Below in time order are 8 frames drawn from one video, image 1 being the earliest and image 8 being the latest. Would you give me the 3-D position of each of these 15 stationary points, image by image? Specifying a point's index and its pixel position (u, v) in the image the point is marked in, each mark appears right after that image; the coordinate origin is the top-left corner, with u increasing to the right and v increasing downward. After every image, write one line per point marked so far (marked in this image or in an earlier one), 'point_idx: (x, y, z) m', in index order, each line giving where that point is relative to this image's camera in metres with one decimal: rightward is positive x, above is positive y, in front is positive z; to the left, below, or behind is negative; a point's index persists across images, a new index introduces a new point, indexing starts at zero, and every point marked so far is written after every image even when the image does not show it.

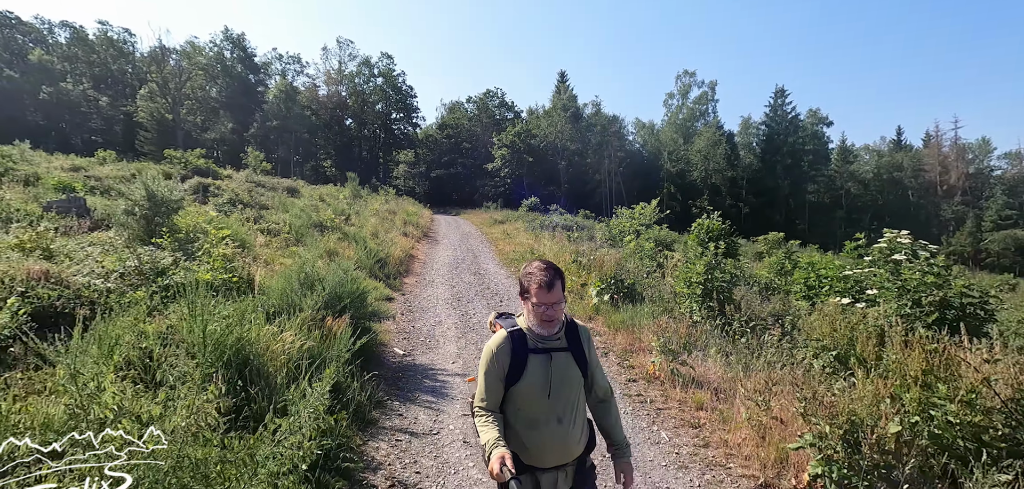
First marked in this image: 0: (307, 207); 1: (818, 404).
0: (-7.3, +1.4, +17.2) m
1: (+2.6, -1.5, +3.9) m
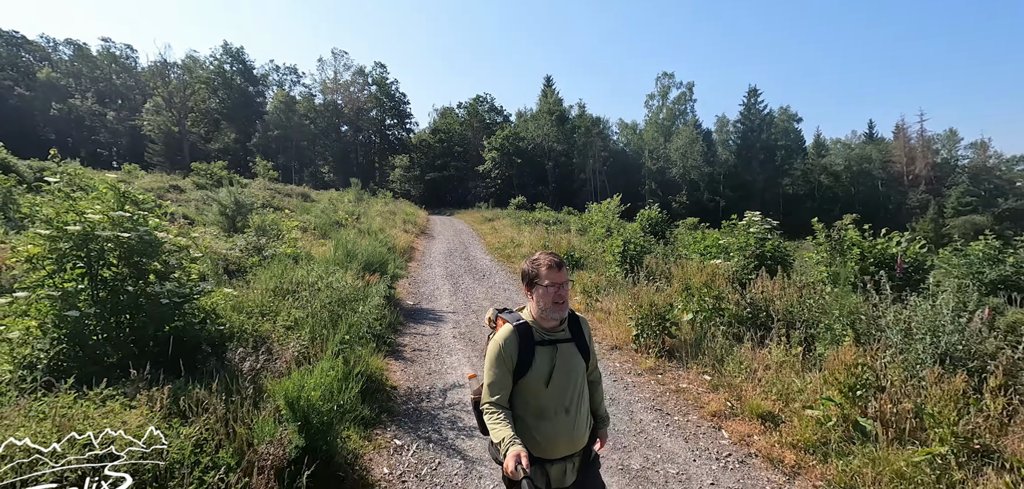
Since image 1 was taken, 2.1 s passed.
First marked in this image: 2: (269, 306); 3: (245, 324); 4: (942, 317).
0: (-8.0, +1.5, +20.7) m
1: (+2.1, -1.0, +7.4) m
2: (-3.1, -0.8, +6.5) m
3: (-3.1, -0.9, +5.7) m
4: (+4.5, -0.8, +5.2) m
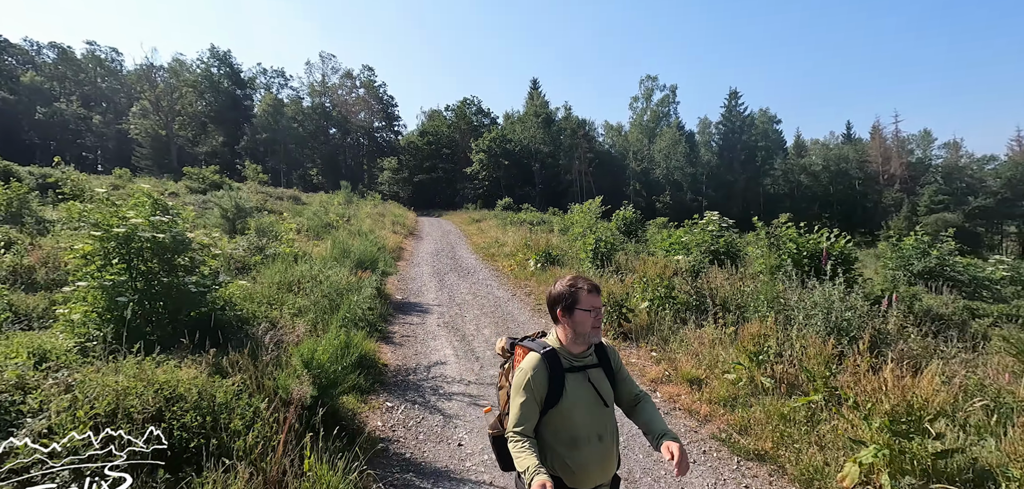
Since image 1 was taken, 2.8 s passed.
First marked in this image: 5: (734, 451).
0: (-8.7, +1.5, +21.5) m
1: (+1.7, -1.0, +8.5) m
2: (-3.5, -0.7, +7.4) m
3: (-3.4, -0.9, +6.7) m
4: (+4.1, -0.7, +6.3) m
5: (+2.1, -1.9, +4.5) m
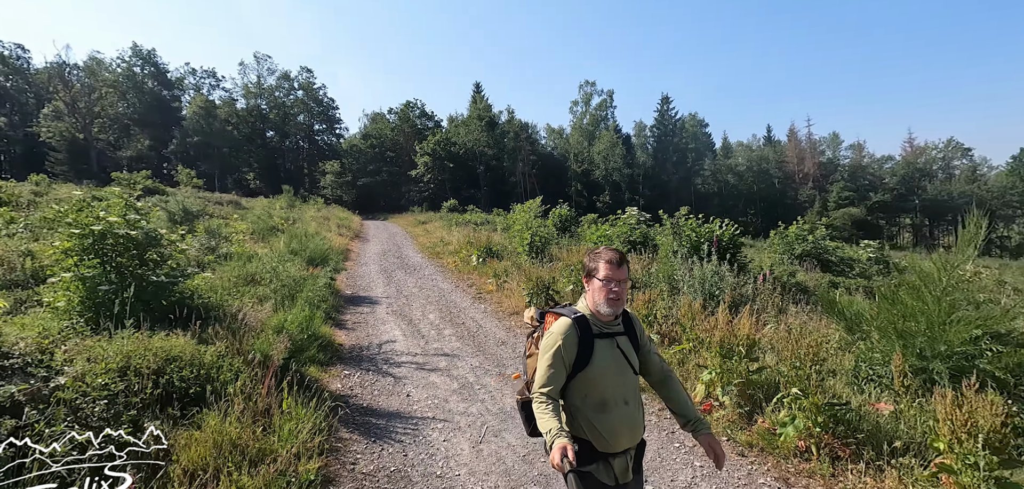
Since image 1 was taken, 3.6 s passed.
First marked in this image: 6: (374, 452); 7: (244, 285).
0: (-11.3, +1.3, +21.6) m
1: (+0.5, -0.8, +9.7) m
2: (-4.5, -0.7, +8.2) m
3: (-4.4, -0.8, +7.4) m
4: (+3.2, -0.5, +7.8) m
5: (+1.3, -1.7, +5.9) m
6: (-1.3, -1.9, +4.4) m
7: (-4.5, -0.7, +8.2) m
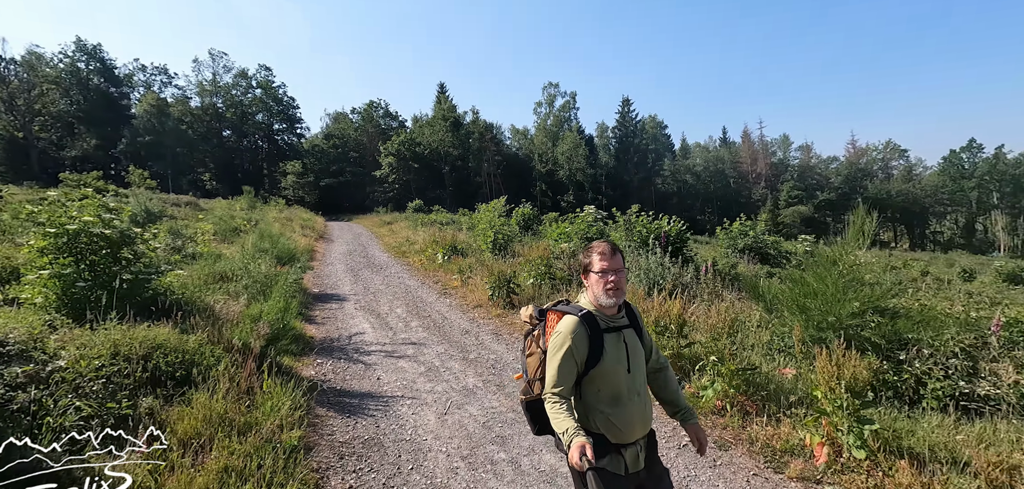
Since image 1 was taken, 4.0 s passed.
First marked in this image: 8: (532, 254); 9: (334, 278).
0: (-12.8, +1.3, +21.4) m
1: (-0.2, -0.7, +10.4) m
2: (-5.2, -0.7, +8.4) m
3: (-5.0, -0.8, +7.7) m
4: (+2.5, -0.4, +8.6) m
5: (+0.8, -1.6, +6.6) m
6: (-1.7, -1.8, +4.9) m
7: (-5.2, -0.7, +8.5) m
8: (+0.5, -0.2, +12.2) m
9: (-5.3, -1.0, +14.4) m
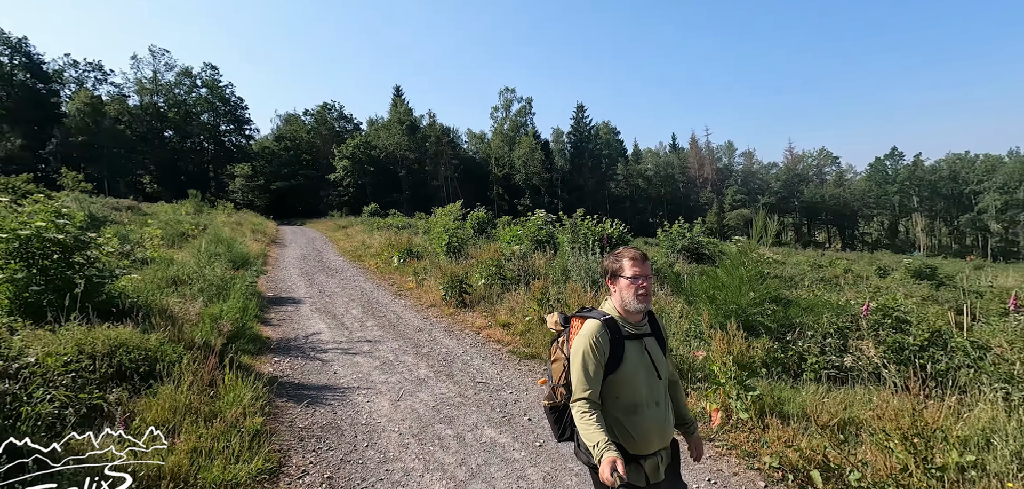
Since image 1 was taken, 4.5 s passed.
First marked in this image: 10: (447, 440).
0: (-14.8, +1.0, +20.8) m
1: (-1.3, -0.8, +10.9) m
2: (-6.1, -0.7, +8.6) m
3: (-5.8, -0.9, +7.9) m
4: (+1.6, -0.4, +9.4) m
5: (+0.1, -1.6, +7.2) m
6: (-2.2, -1.8, +5.3) m
7: (-6.1, -0.7, +8.6) m
8: (-0.7, -0.3, +12.8) m
9: (-6.7, -1.1, +14.5) m
10: (-0.6, -1.9, +4.8) m
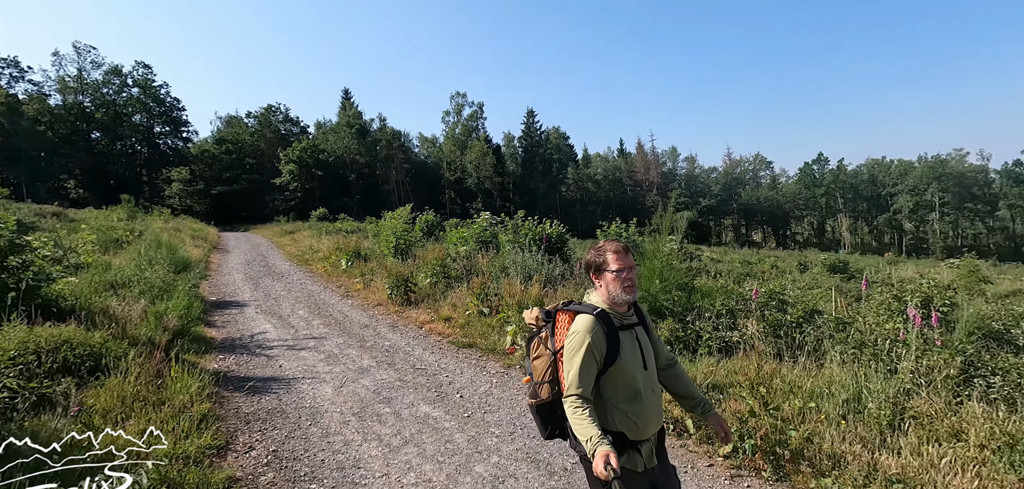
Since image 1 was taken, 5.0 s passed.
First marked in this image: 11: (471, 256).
0: (-17.0, +0.7, +20.0) m
1: (-2.6, -0.8, +11.3) m
2: (-7.2, -0.8, +8.6) m
3: (-6.8, -0.9, +7.9) m
4: (+0.4, -0.4, +10.1) m
5: (-0.9, -1.6, +7.8) m
6: (-3.0, -1.8, +5.7) m
7: (-7.2, -0.8, +8.6) m
8: (-2.2, -0.3, +13.3) m
9: (-8.3, -1.2, +14.4) m
10: (-1.4, -1.9, +5.3) m
11: (-1.1, -0.3, +12.9) m
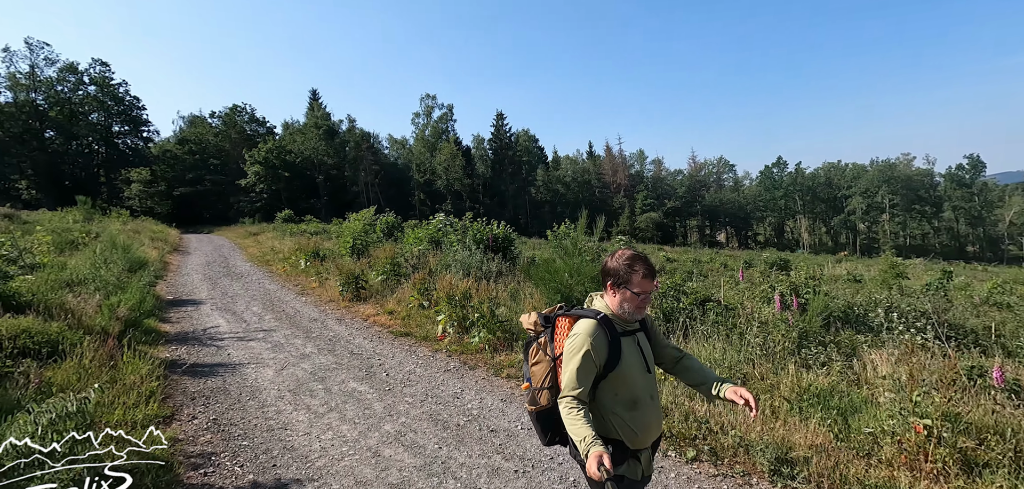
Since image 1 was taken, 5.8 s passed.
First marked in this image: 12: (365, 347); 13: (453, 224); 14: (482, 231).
0: (-18.8, +0.7, +20.0) m
1: (-4.0, -0.8, +12.0) m
2: (-8.4, -0.8, +9.0) m
3: (-8.0, -0.9, +8.4) m
4: (-1.0, -0.3, +11.0) m
5: (-2.1, -1.6, +8.6) m
6: (-4.1, -1.8, +6.4) m
7: (-8.4, -0.8, +9.1) m
8: (-3.7, -0.3, +14.1) m
9: (-9.8, -1.3, +14.8) m
10: (-2.4, -1.8, +6.1) m
11: (-2.5, -0.3, +13.6) m
12: (-2.4, -1.7, +7.9) m
13: (-2.0, +0.5, +16.0) m
14: (-0.9, +0.4, +14.0) m
